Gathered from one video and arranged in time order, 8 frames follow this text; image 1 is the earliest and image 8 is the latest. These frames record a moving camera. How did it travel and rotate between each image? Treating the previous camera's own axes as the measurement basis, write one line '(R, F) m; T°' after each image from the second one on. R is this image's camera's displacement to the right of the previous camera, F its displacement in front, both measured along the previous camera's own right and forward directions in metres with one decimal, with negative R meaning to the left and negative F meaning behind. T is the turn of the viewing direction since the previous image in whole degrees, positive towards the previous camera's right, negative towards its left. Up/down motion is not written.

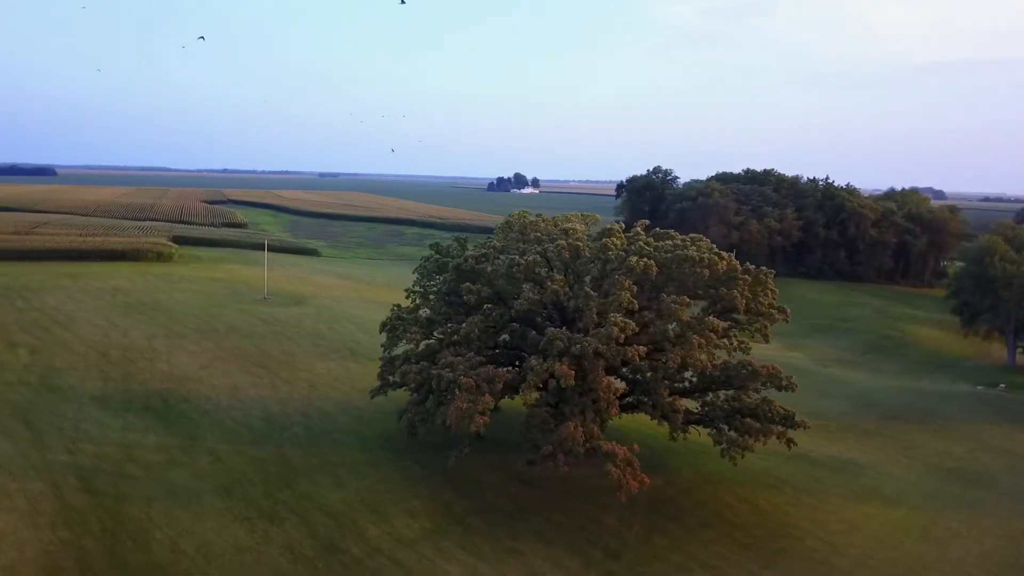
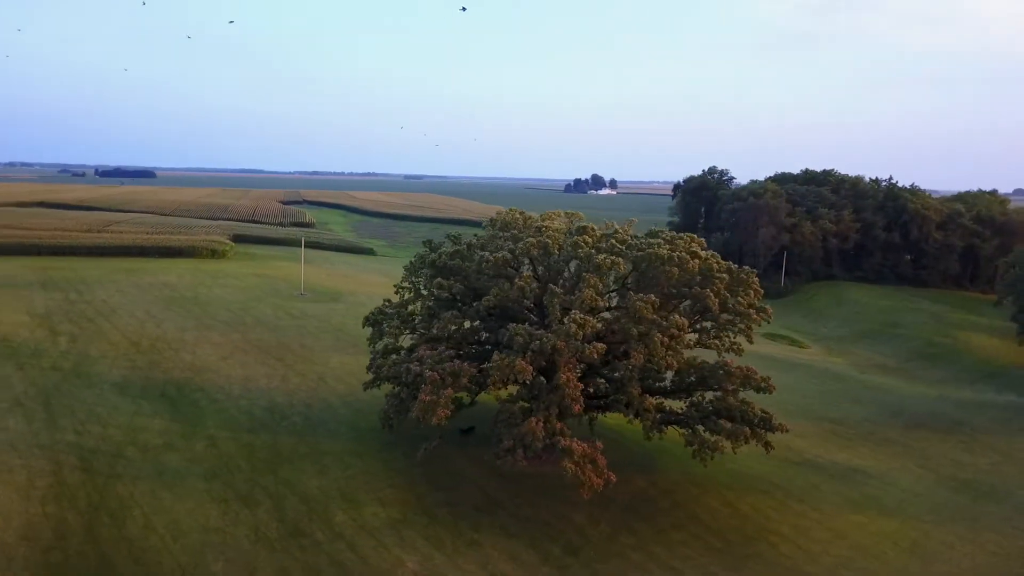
(+2.8, -0.1) m; -6°
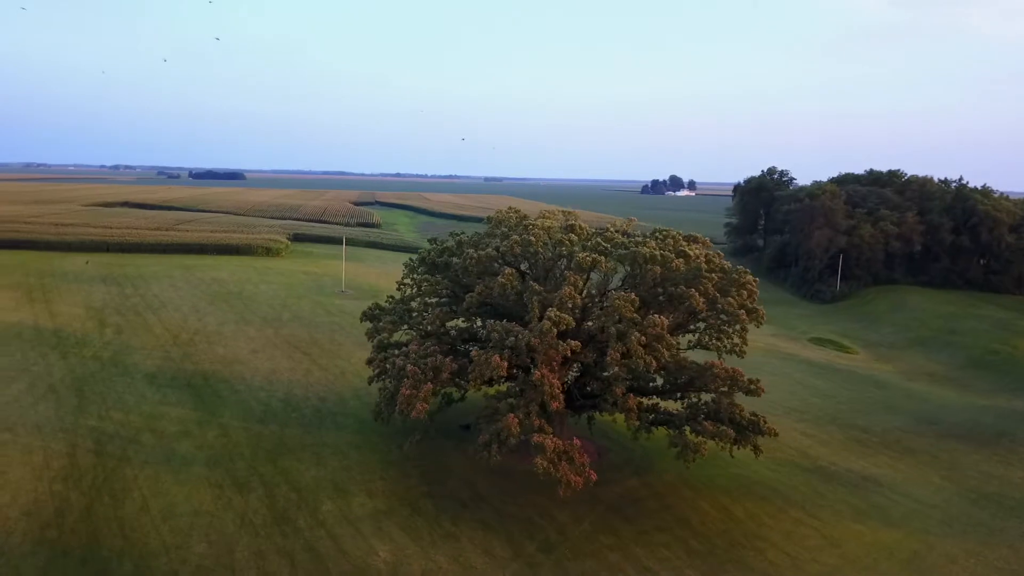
(+2.4, -0.1) m; -6°
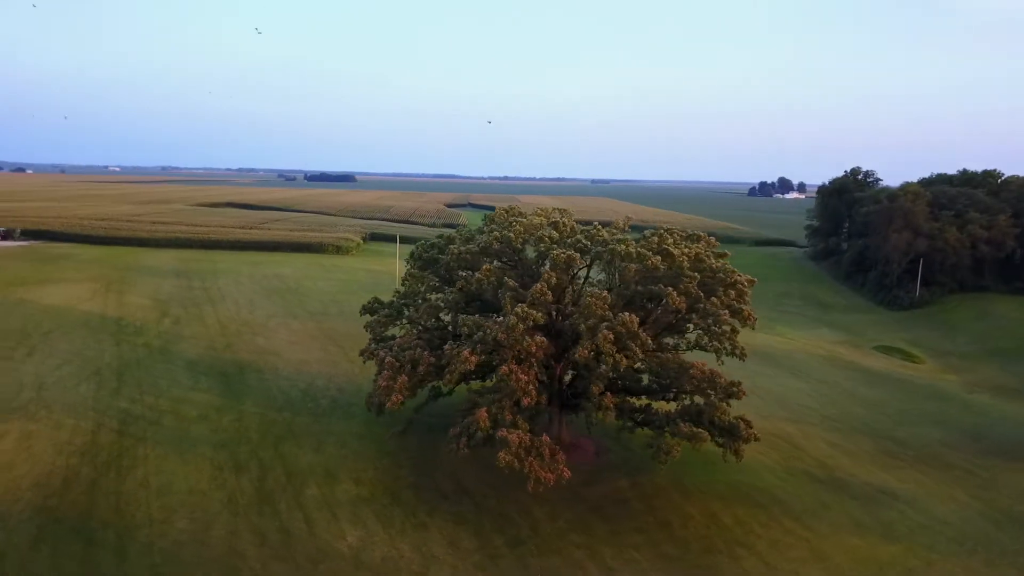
(+3.3, 0.0) m; -7°
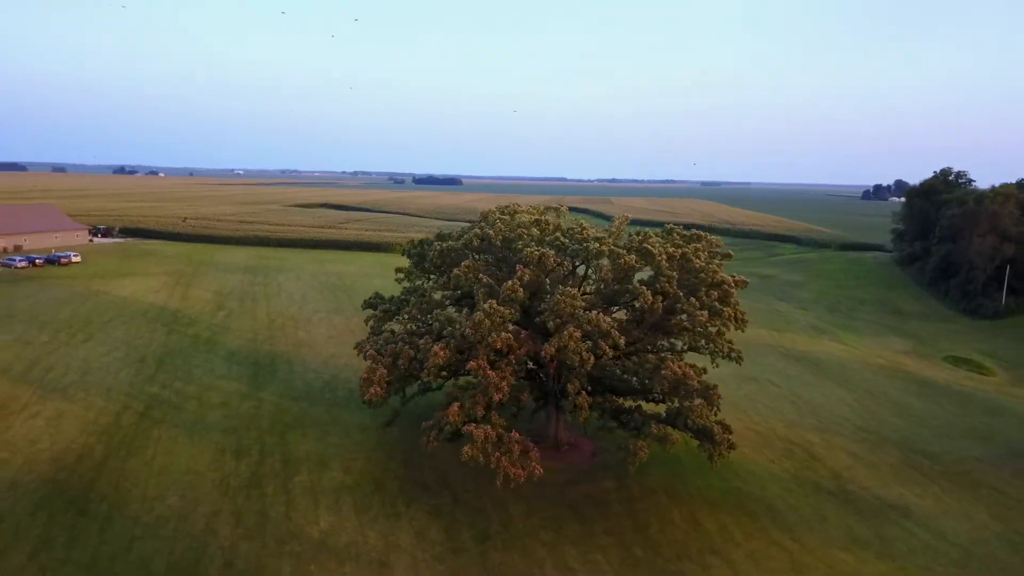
(+3.3, +0.1) m; -7°
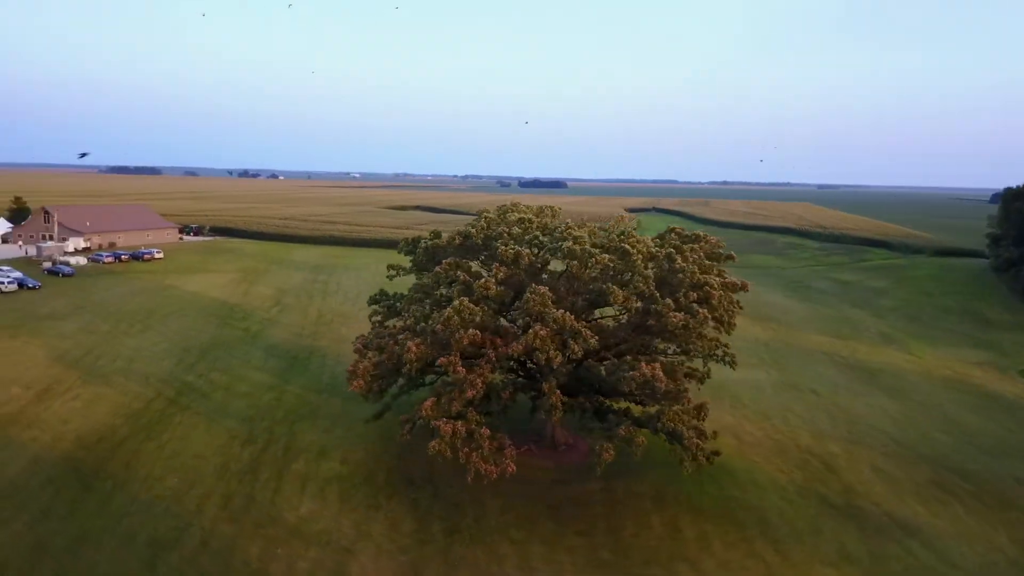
(+3.3, +0.1) m; -8°
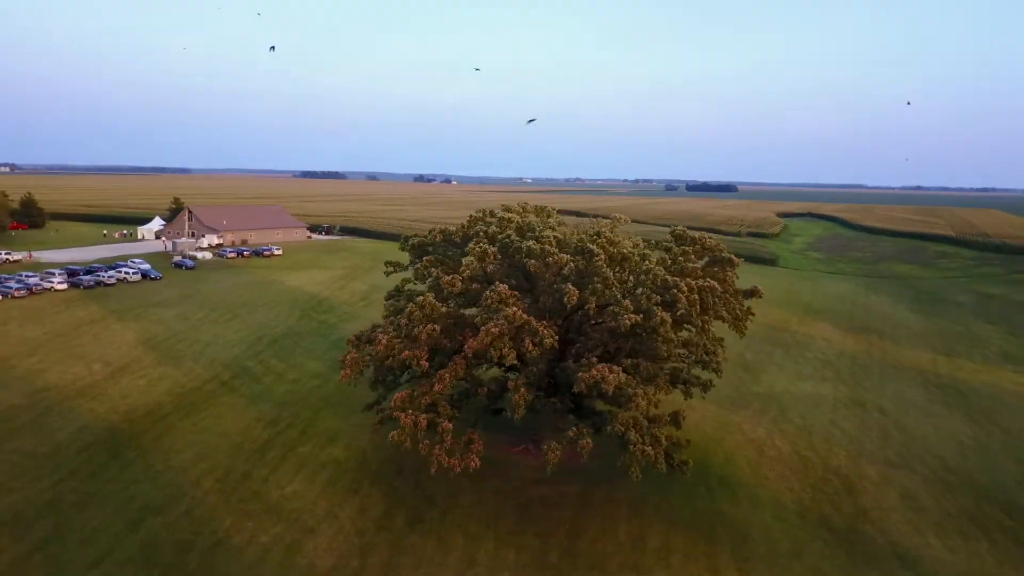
(+5.0, +0.3) m; -12°
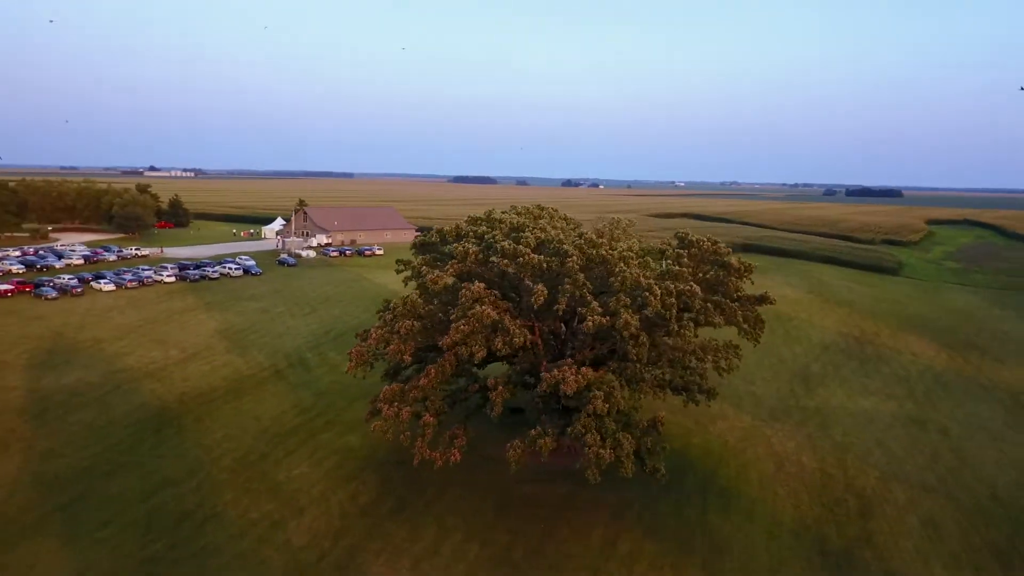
(+4.2, +0.1) m; -10°
